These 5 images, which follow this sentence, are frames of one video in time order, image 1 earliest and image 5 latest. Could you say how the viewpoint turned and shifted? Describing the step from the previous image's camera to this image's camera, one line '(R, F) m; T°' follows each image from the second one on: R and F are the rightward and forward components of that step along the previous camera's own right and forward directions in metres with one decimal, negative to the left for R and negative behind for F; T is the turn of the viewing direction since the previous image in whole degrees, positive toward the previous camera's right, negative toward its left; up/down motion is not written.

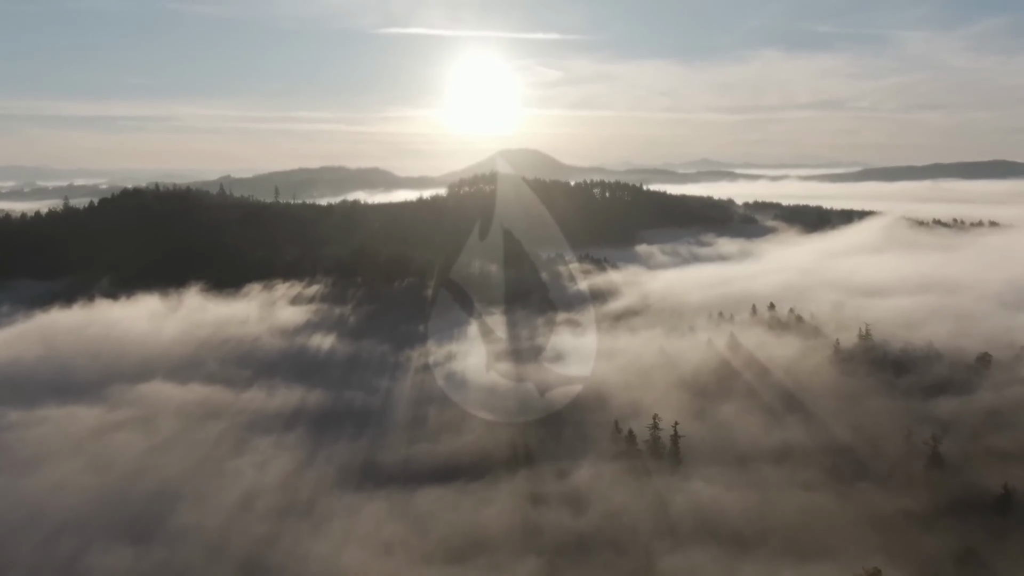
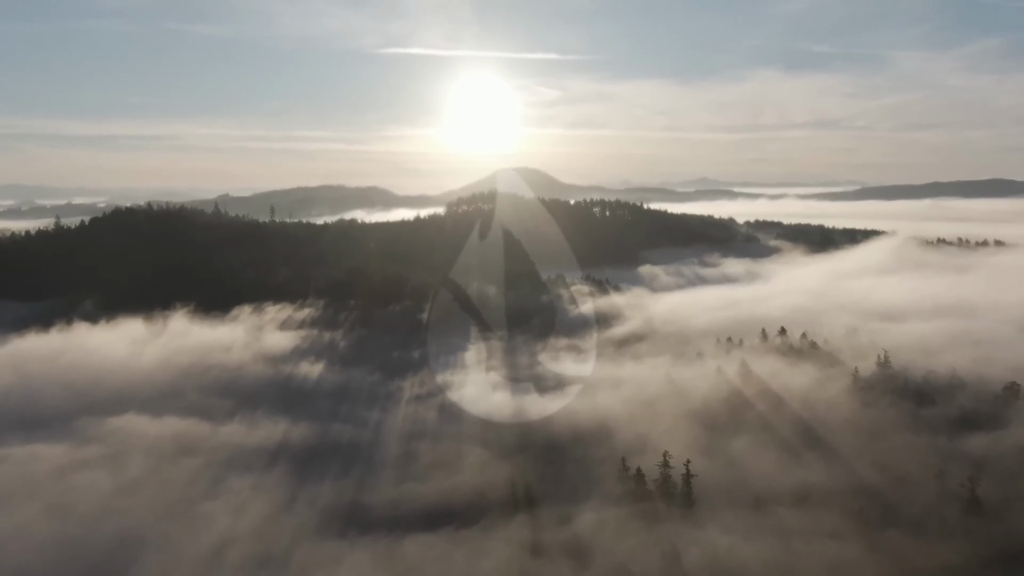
(+0.1, +5.7) m; 0°
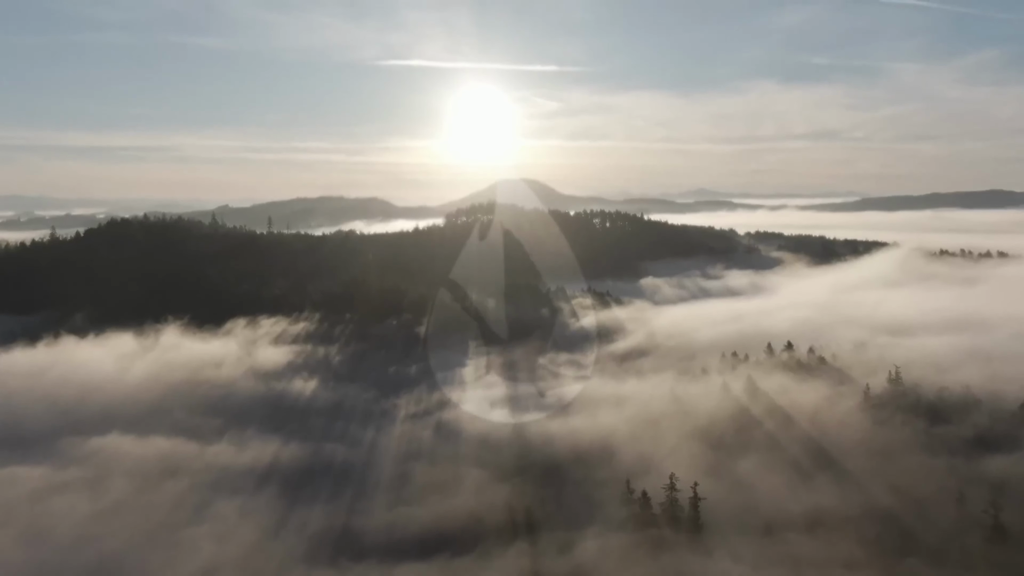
(+0.1, +3.0) m; 0°
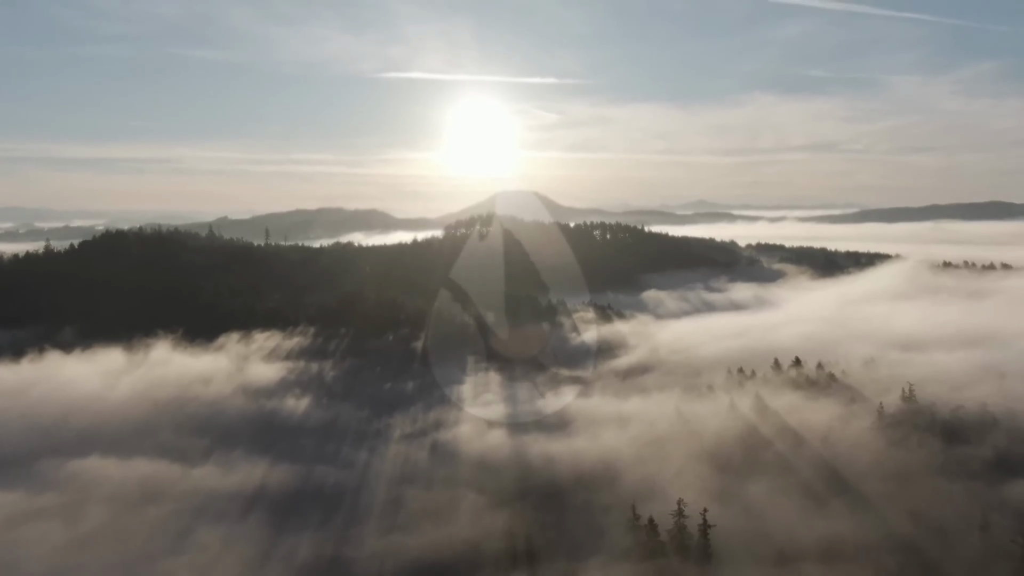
(0.0, +3.4) m; 0°
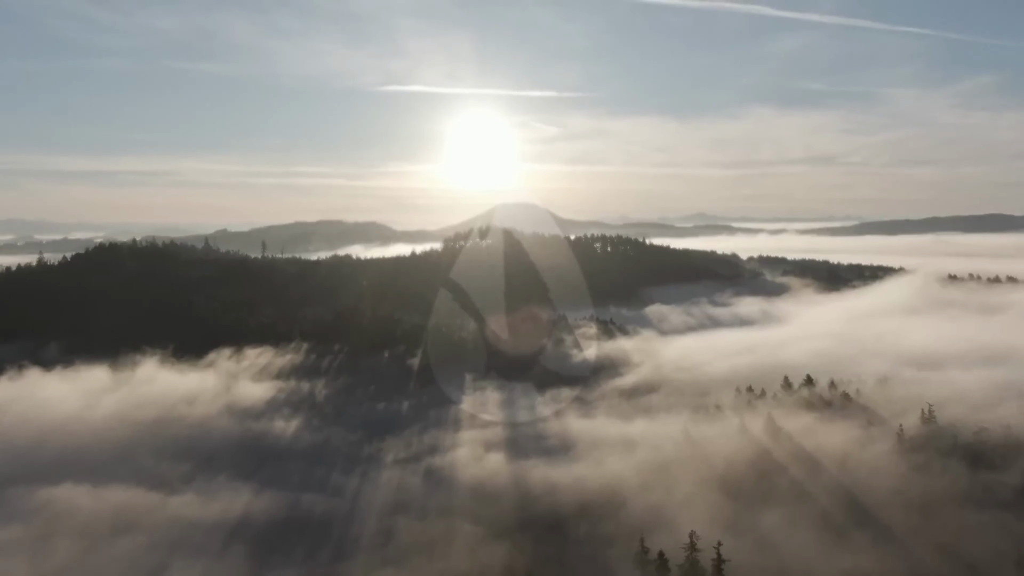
(+0.1, +4.4) m; 0°
